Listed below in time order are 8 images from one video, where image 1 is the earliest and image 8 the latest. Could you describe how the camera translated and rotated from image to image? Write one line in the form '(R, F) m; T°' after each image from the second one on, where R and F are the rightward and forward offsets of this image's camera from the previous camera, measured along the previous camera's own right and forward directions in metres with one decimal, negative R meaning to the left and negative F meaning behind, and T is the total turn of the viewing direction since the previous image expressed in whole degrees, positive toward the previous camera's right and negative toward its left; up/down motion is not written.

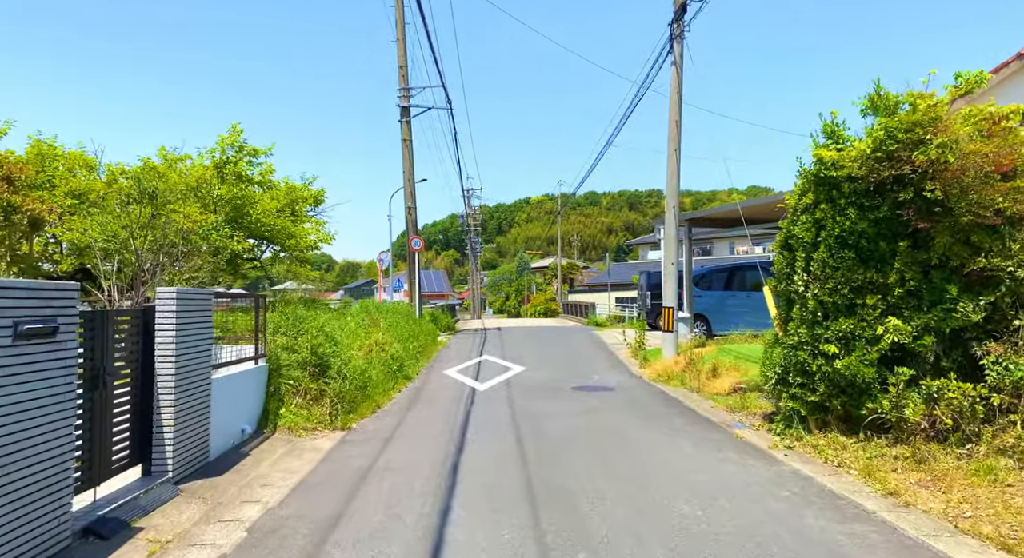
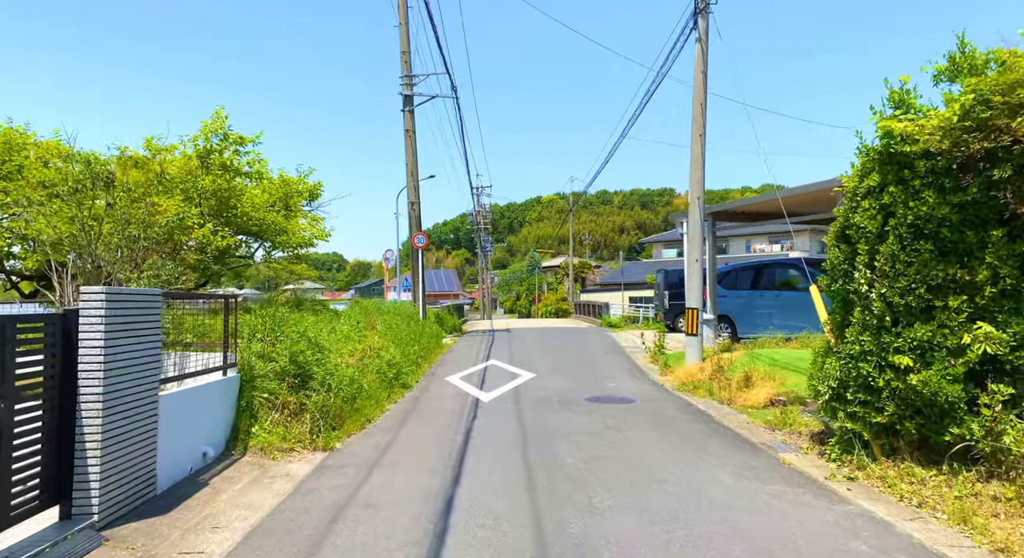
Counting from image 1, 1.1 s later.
(0.0, +1.0) m; -1°
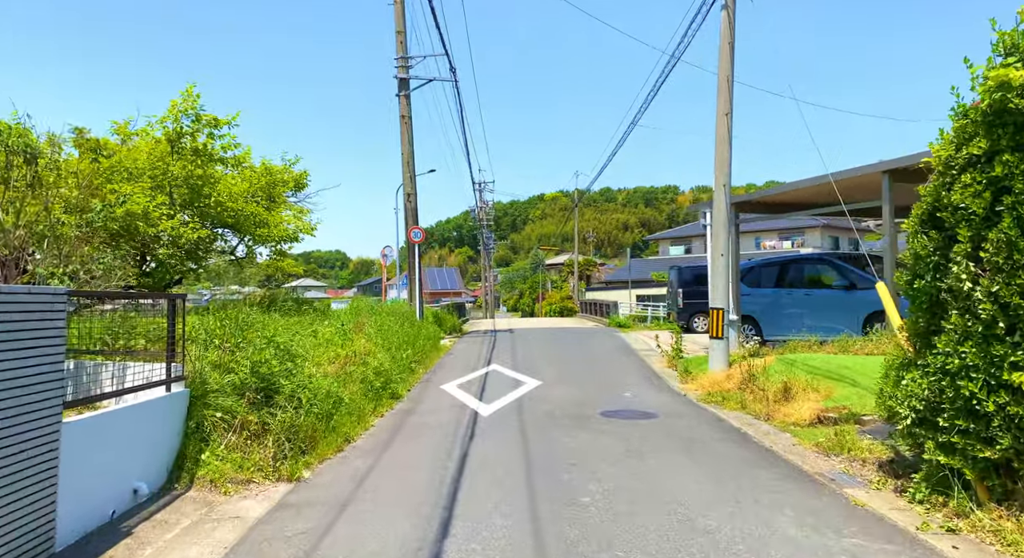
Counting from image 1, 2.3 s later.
(0.0, +1.1) m; 0°
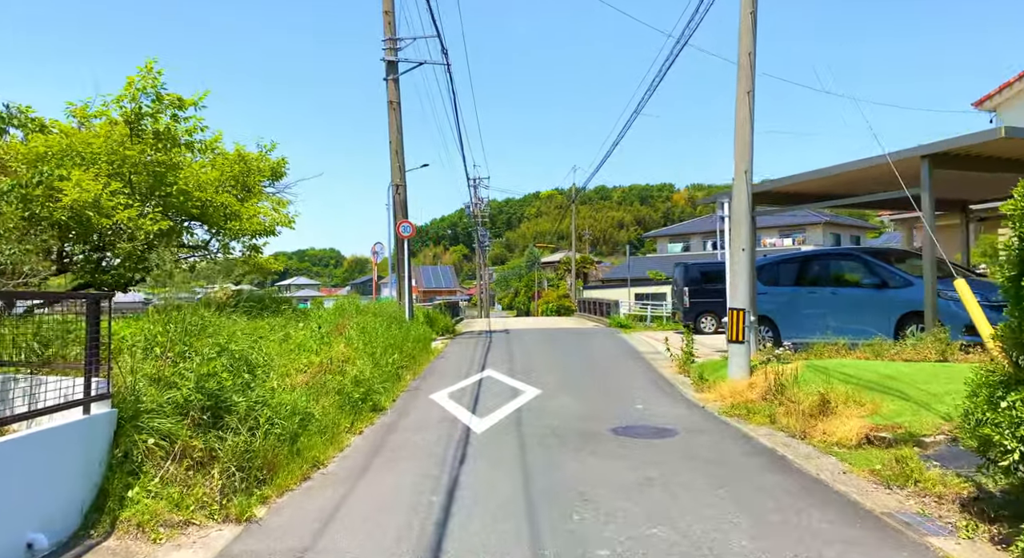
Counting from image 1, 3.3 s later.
(0.0, +1.0) m; 0°
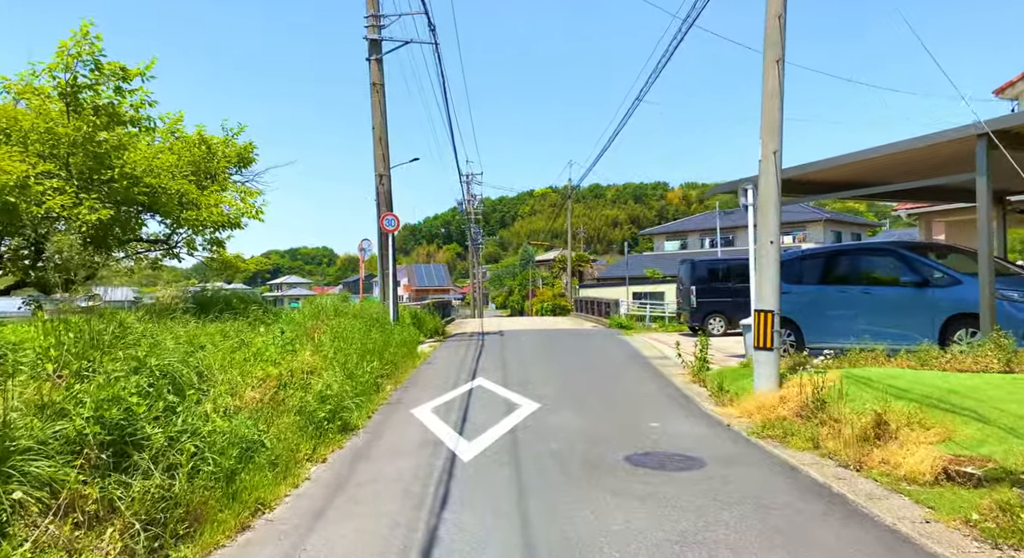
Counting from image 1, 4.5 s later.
(0.0, +1.1) m; +1°
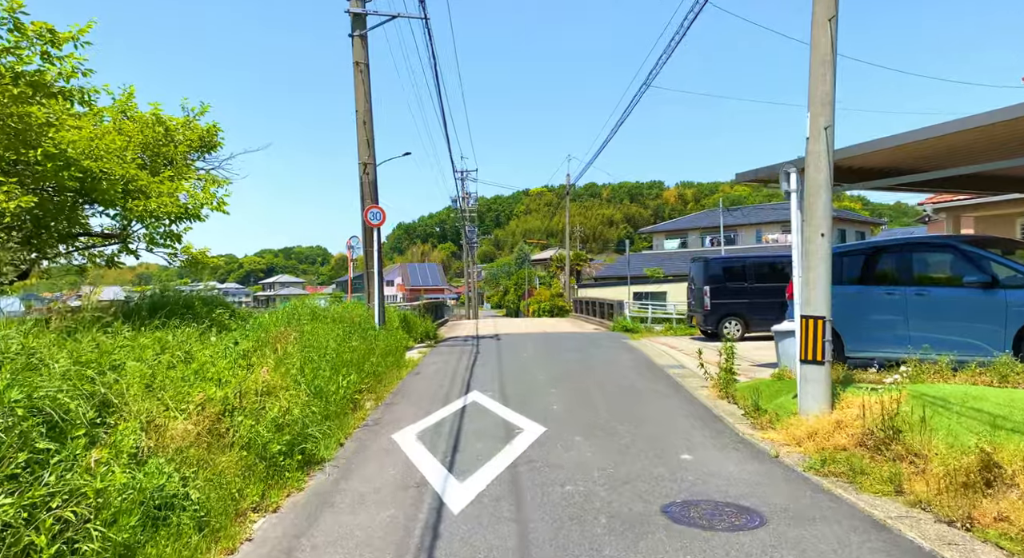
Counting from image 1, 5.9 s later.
(-0.1, +1.2) m; 0°
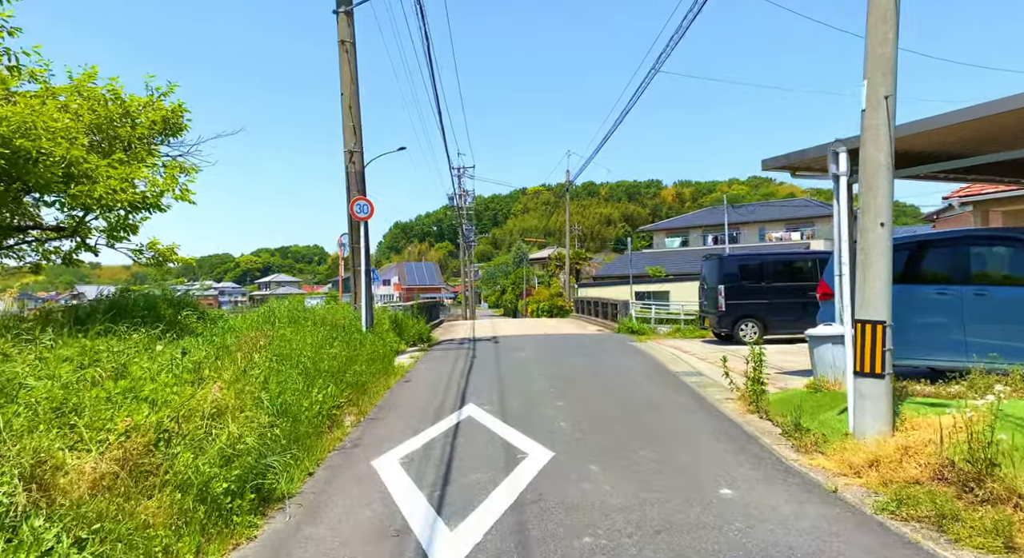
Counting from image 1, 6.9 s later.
(0.0, +1.0) m; 0°
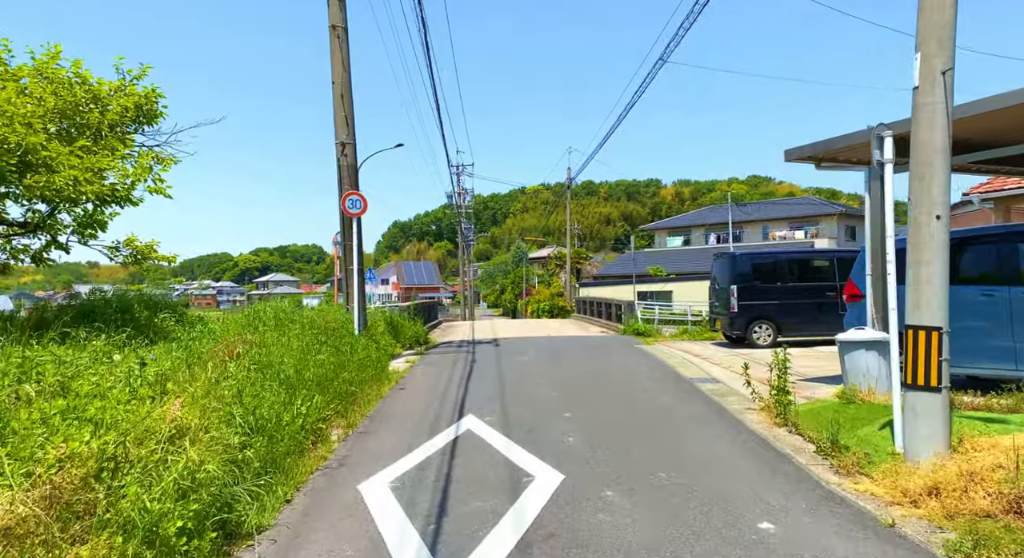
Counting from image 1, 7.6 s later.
(0.0, +0.6) m; 0°
